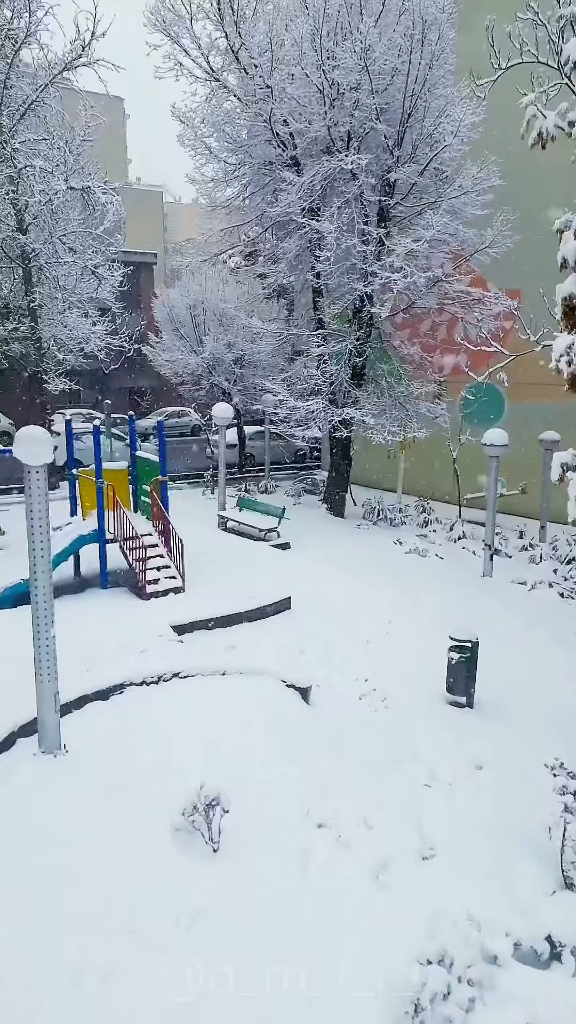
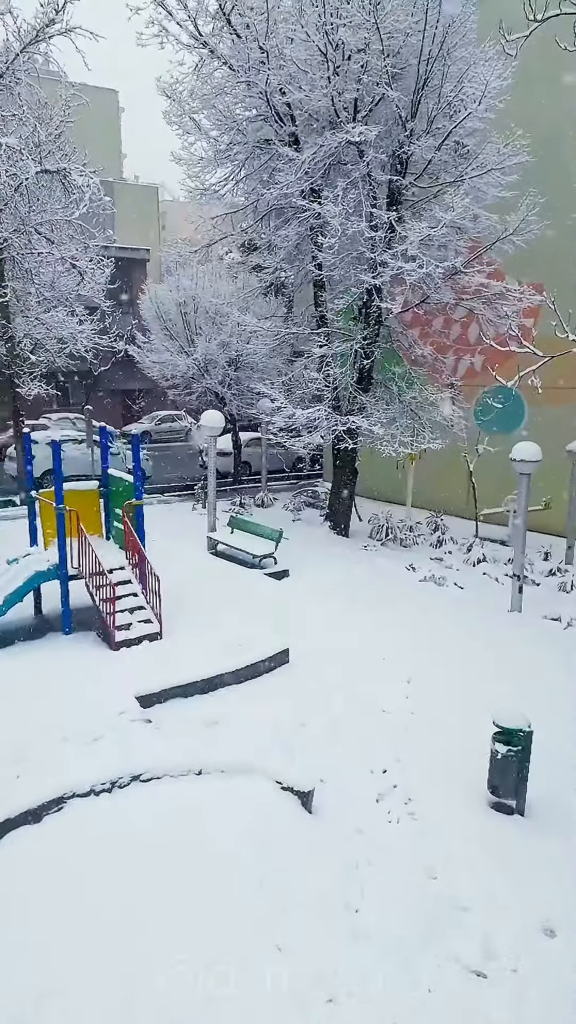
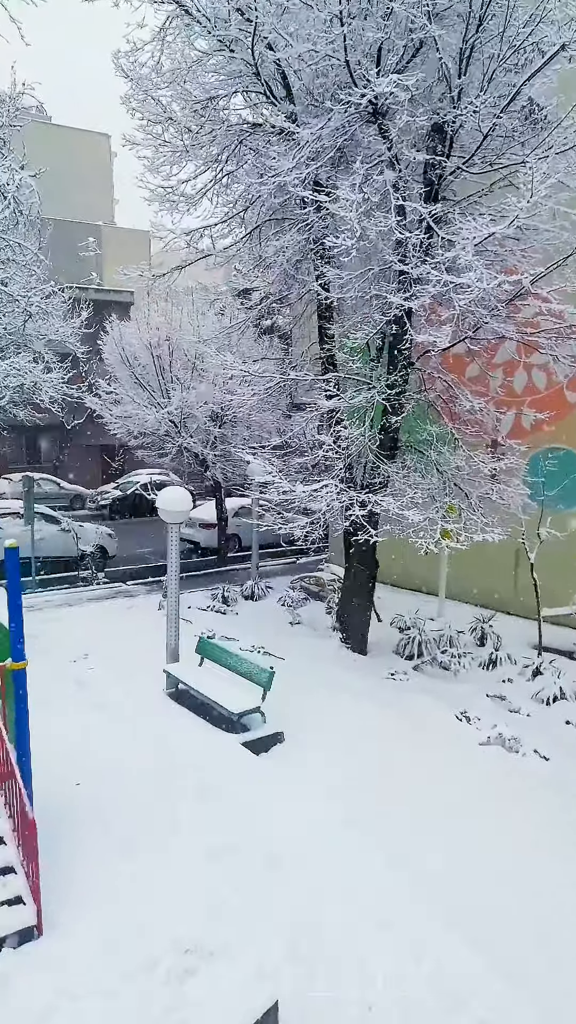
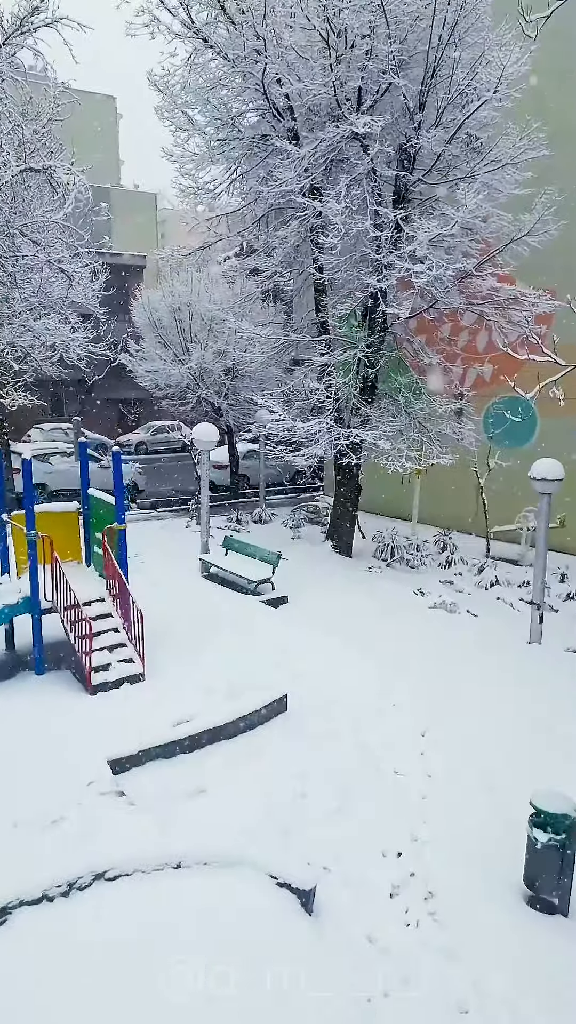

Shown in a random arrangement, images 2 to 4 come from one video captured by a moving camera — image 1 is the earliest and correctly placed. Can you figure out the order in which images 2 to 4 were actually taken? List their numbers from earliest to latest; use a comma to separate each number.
2, 4, 3
